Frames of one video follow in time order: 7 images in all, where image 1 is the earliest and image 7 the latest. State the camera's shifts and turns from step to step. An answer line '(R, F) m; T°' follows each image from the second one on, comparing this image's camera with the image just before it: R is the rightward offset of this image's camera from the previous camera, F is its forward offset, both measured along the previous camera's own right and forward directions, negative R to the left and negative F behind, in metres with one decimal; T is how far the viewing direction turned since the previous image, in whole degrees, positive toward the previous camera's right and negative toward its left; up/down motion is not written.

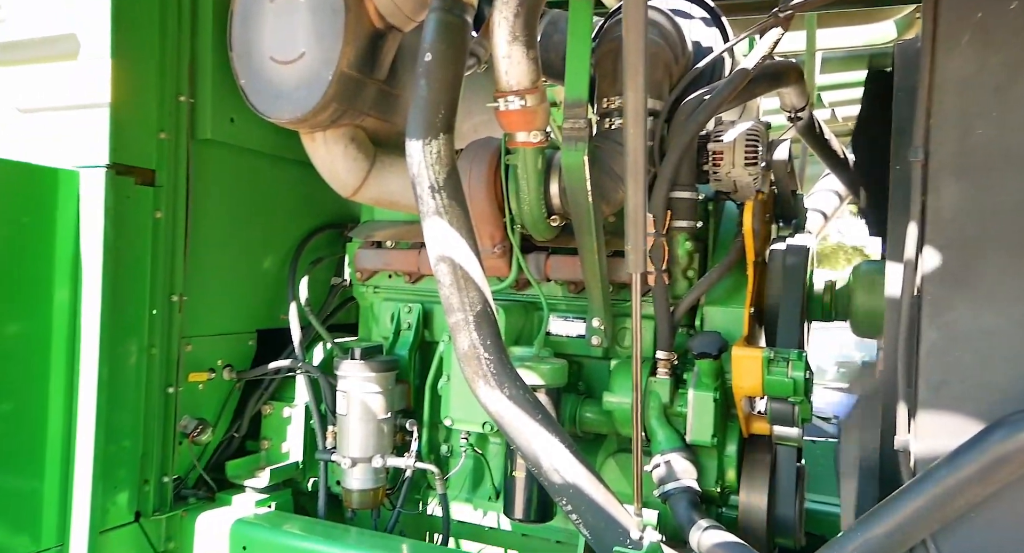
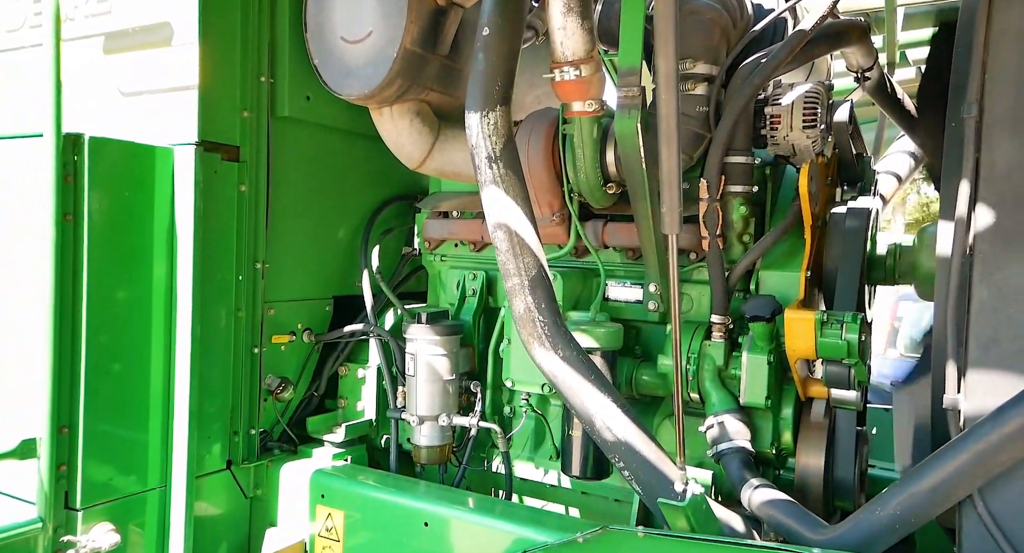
(+0.1, -0.1) m; -6°
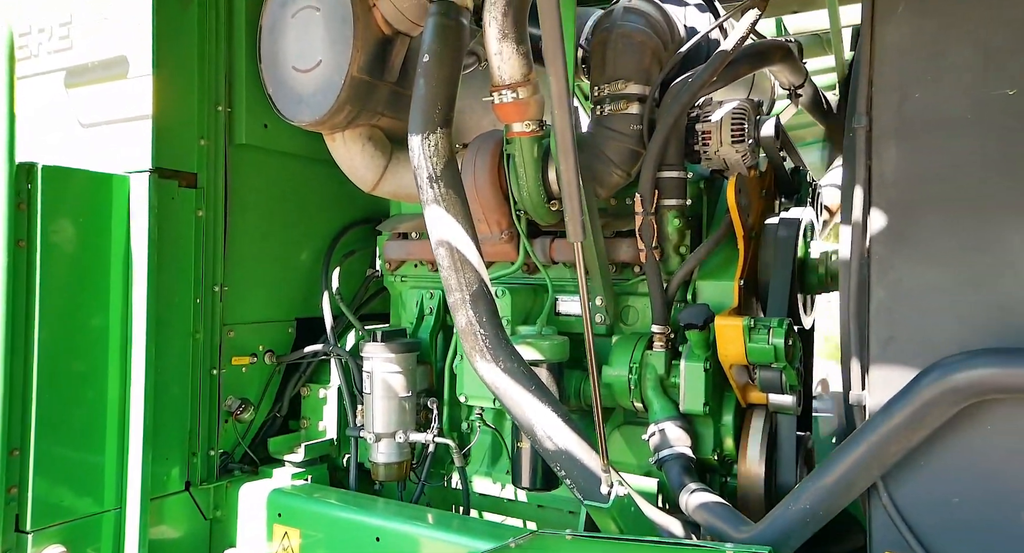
(+0.2, -0.1) m; 0°
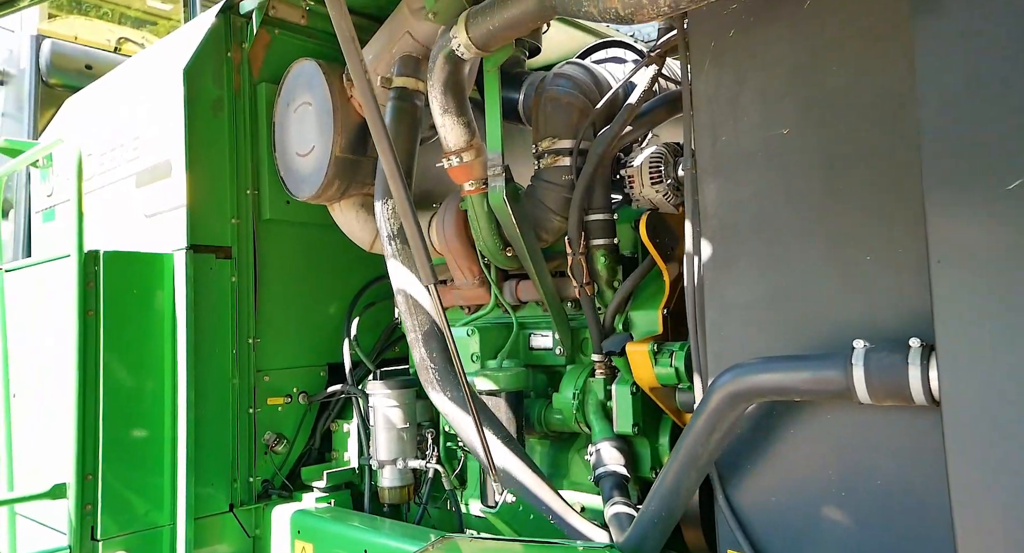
(+0.6, -0.2) m; -12°
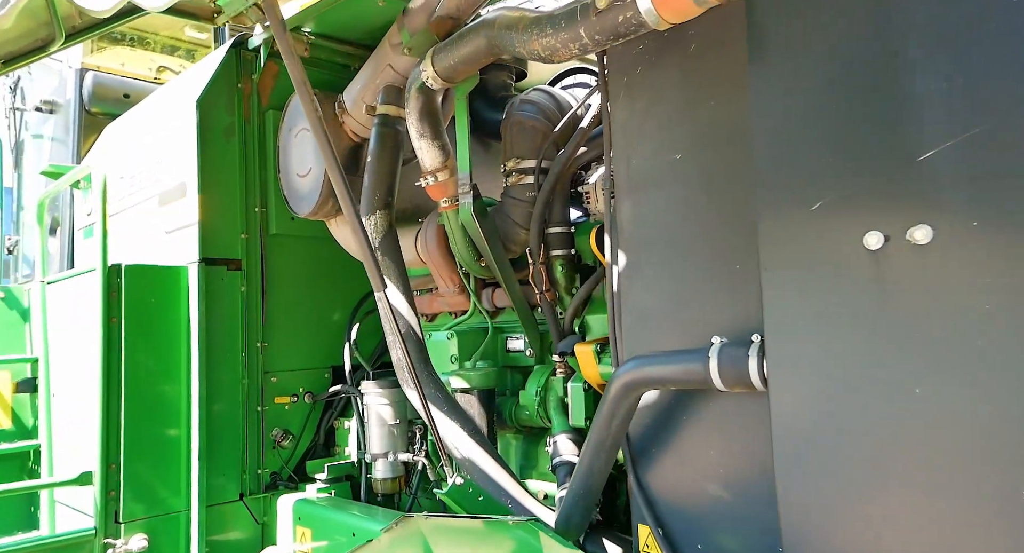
(+0.3, -0.2) m; -4°
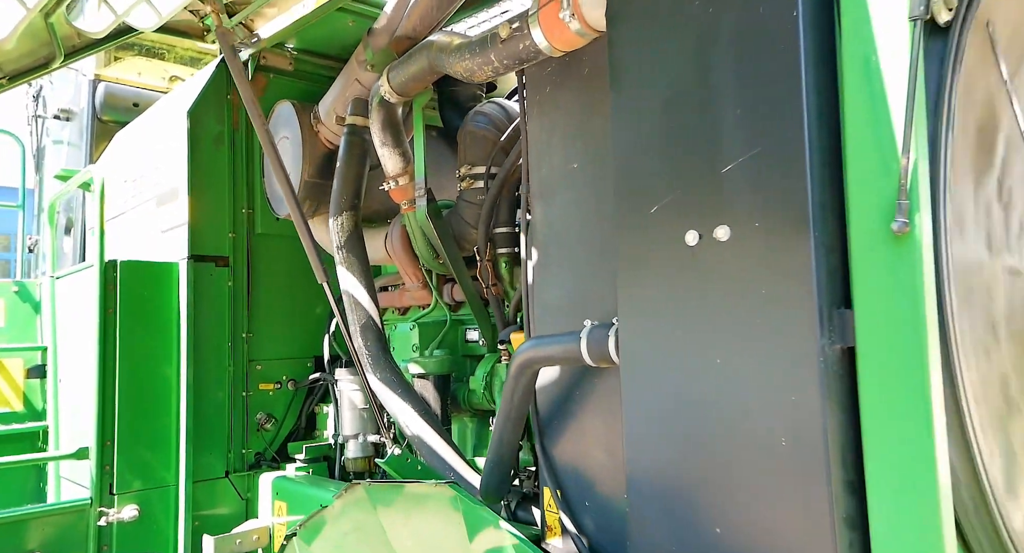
(+0.3, -0.3) m; -2°
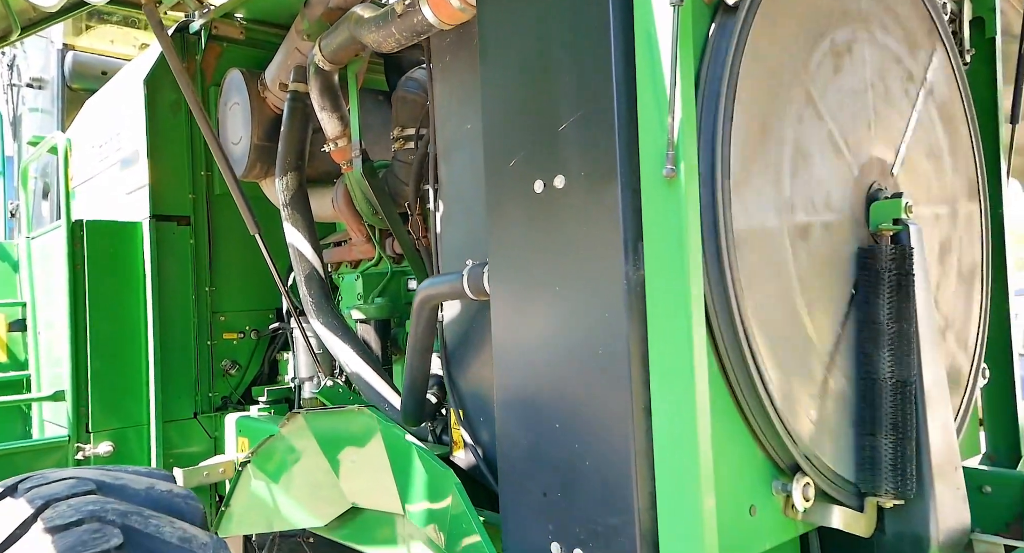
(+0.2, -0.3) m; 0°
